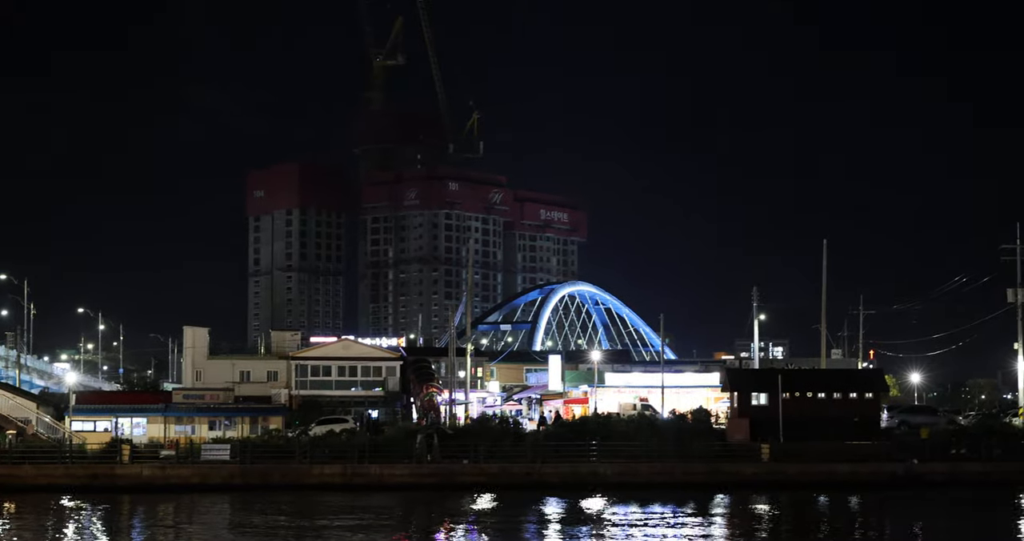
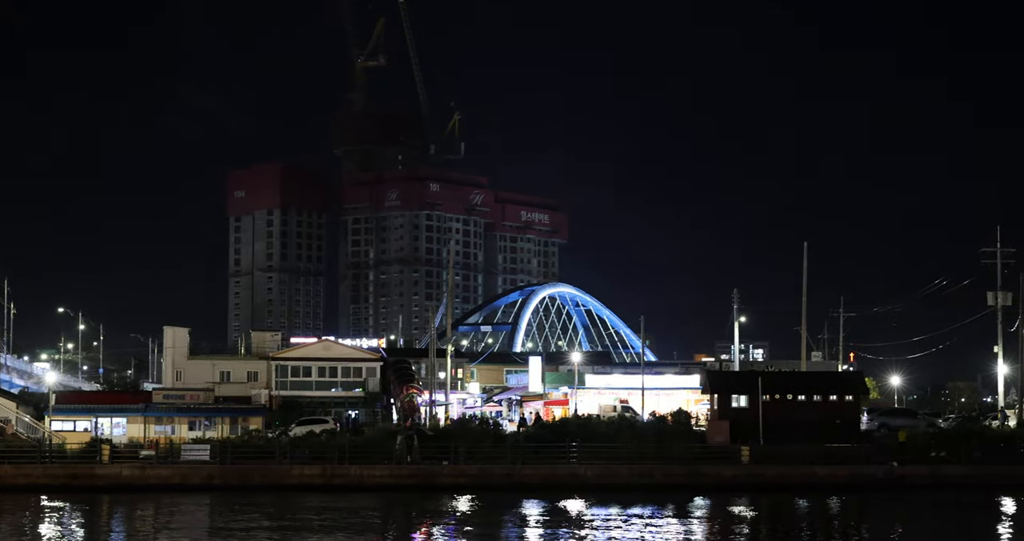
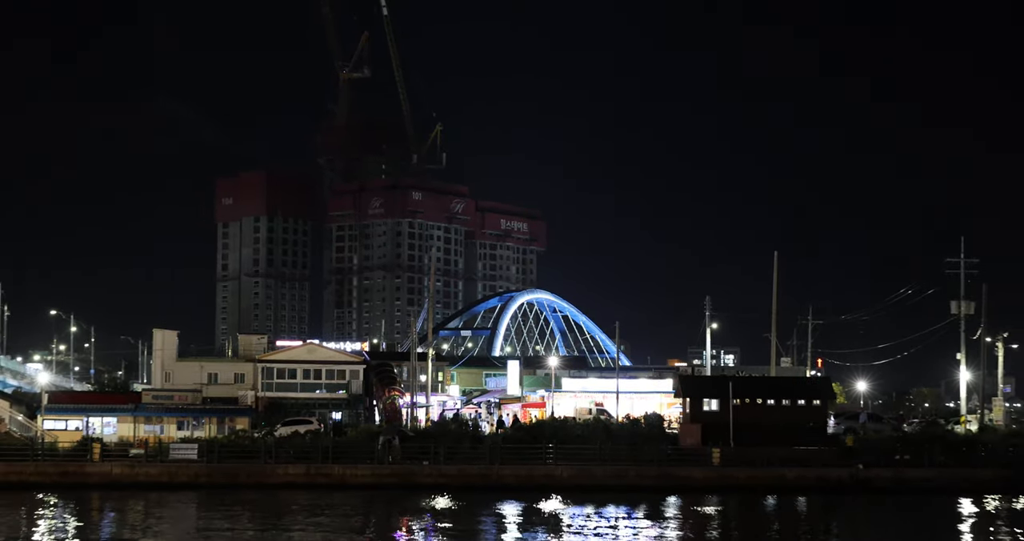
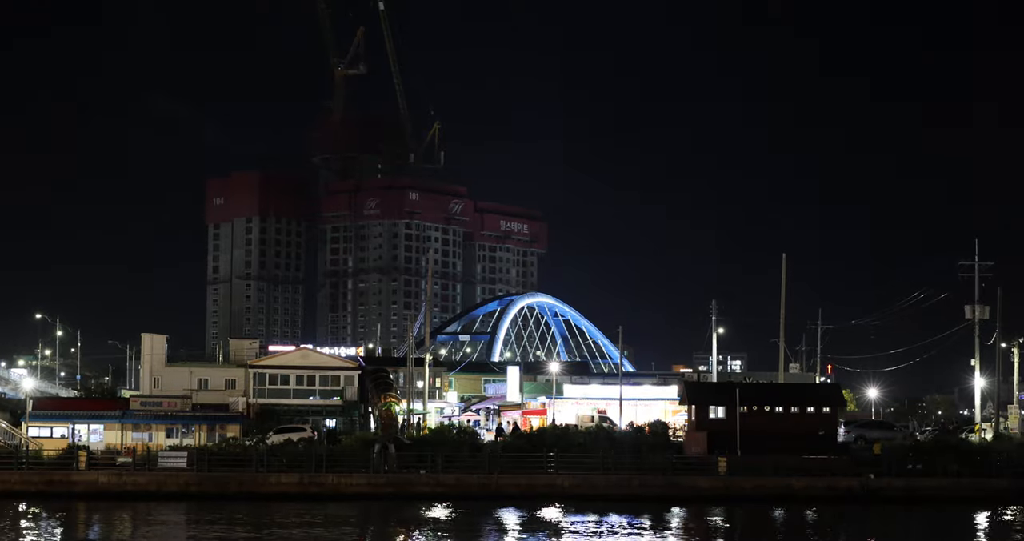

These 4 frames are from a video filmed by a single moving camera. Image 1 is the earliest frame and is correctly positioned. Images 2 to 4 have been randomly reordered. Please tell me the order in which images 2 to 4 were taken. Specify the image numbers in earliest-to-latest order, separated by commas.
2, 4, 3
